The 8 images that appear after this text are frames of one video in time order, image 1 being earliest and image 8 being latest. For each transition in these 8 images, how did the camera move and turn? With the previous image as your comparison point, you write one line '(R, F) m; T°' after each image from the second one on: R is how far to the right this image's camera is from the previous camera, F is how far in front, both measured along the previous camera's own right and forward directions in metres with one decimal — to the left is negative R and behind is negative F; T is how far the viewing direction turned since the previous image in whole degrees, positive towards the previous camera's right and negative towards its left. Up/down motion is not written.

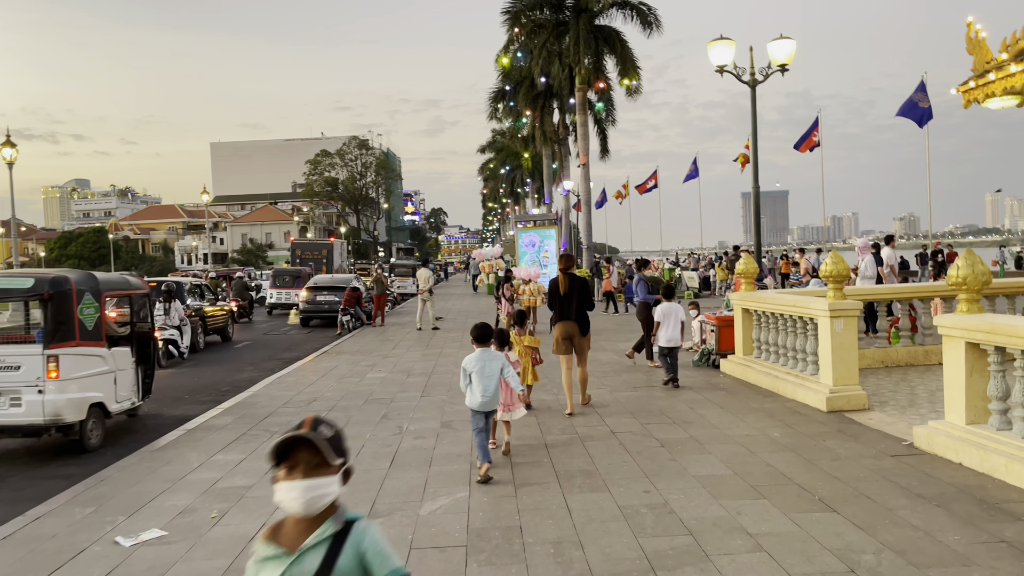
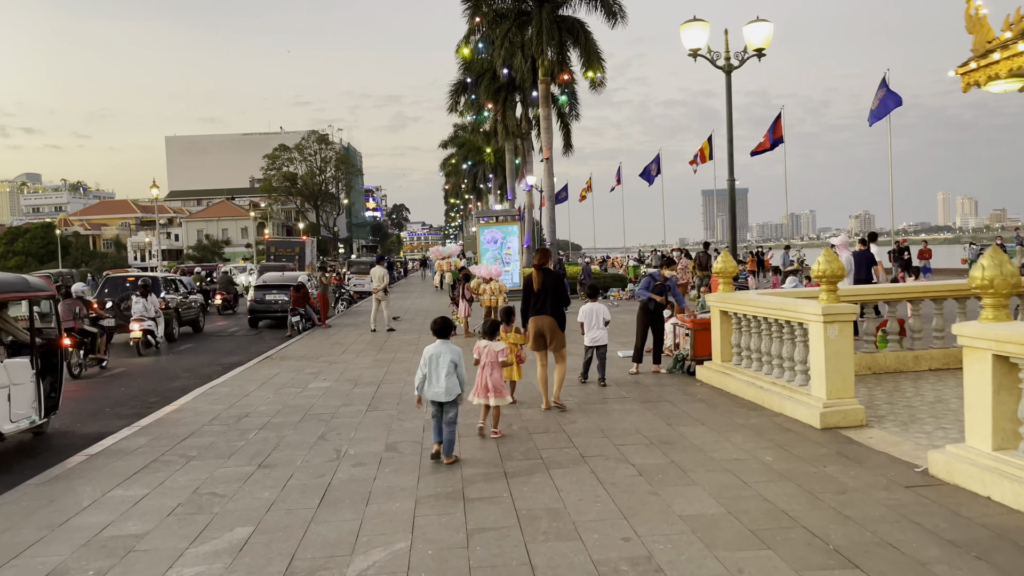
(+0.1, +1.0) m; +3°
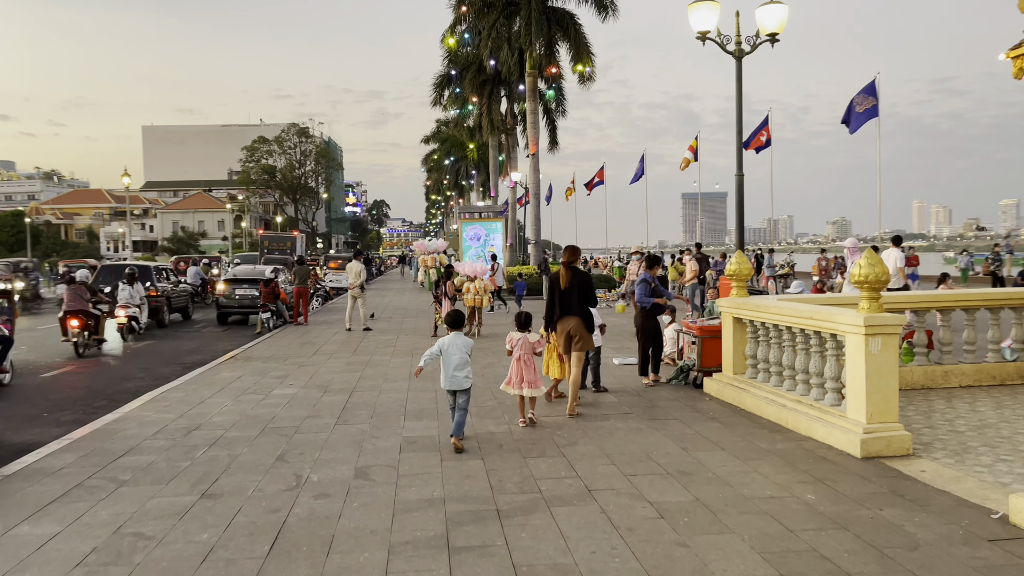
(-0.1, +1.0) m; +2°
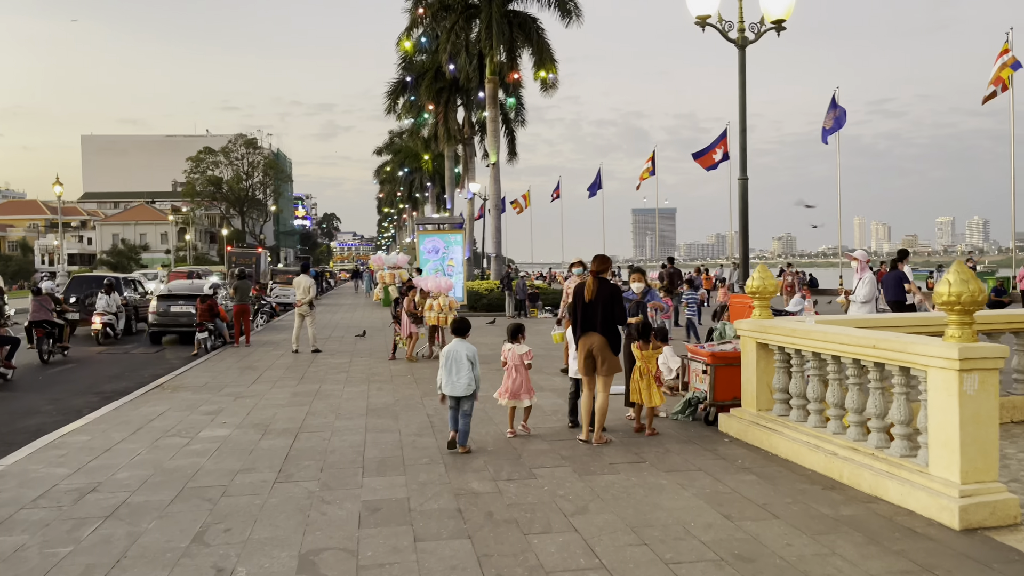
(-0.3, +1.5) m; +4°
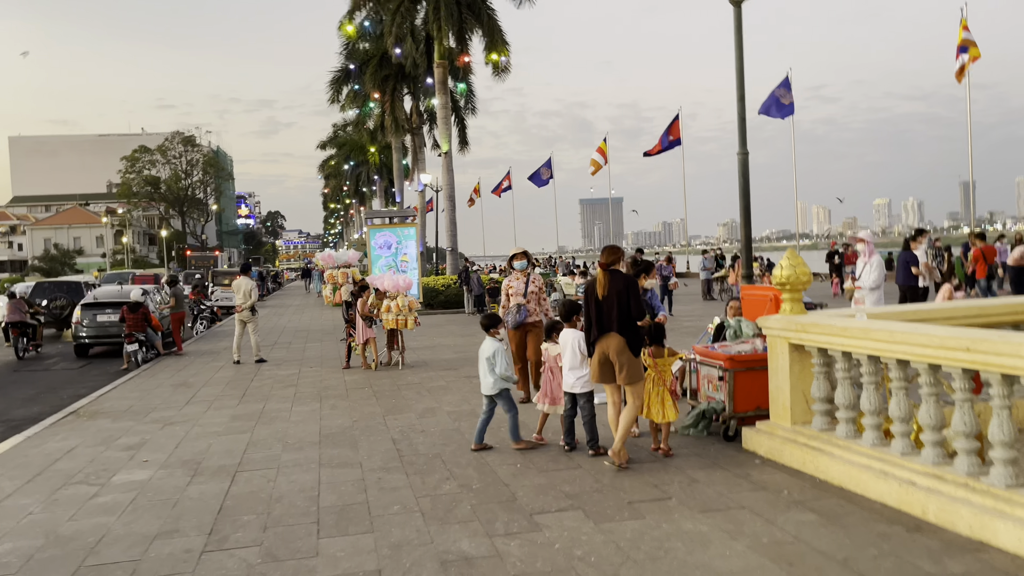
(-0.3, +1.3) m; +4°
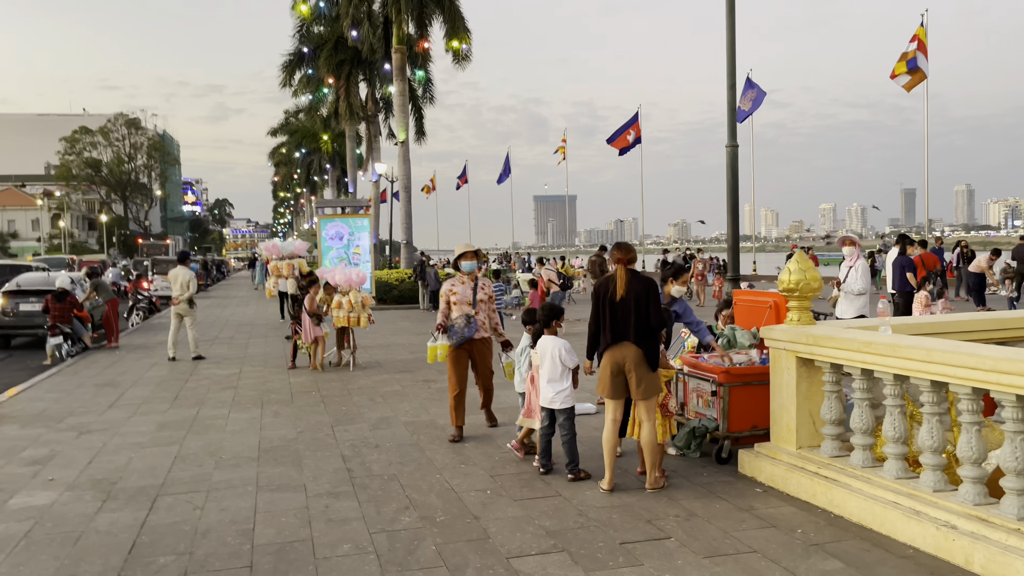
(-0.2, +0.8) m; +4°
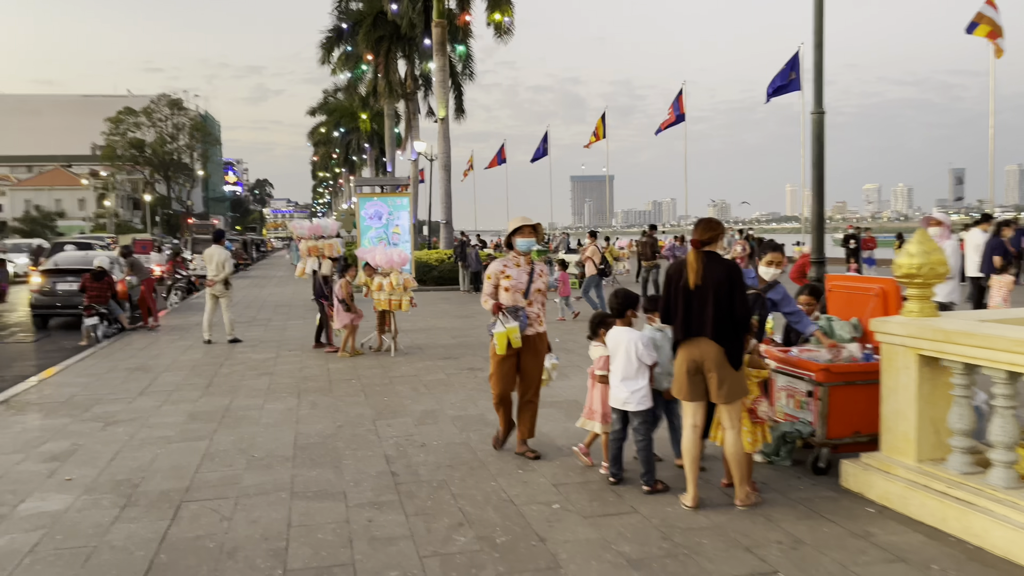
(-0.2, +0.7) m; -3°
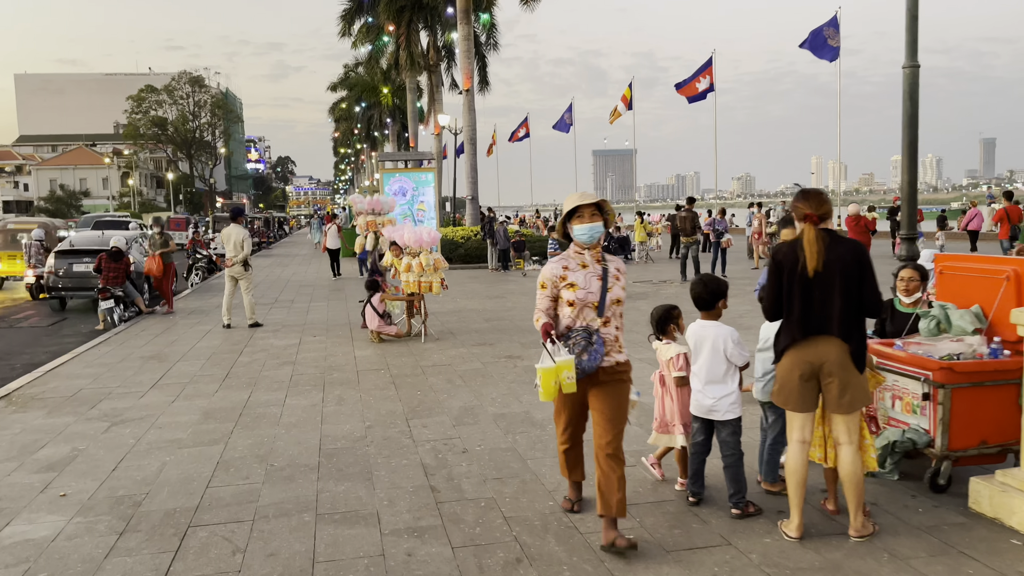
(-0.2, +0.8) m; -2°
